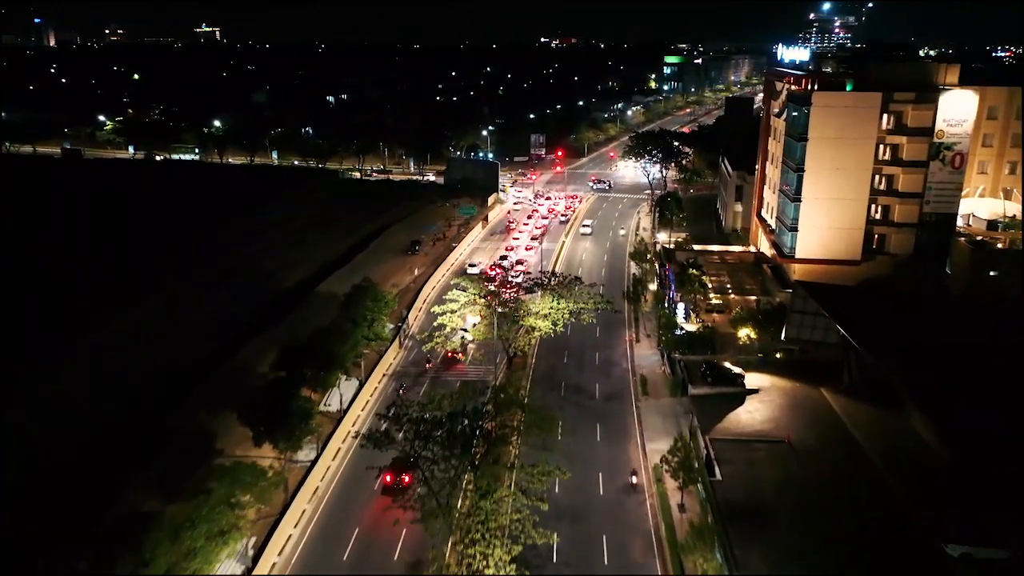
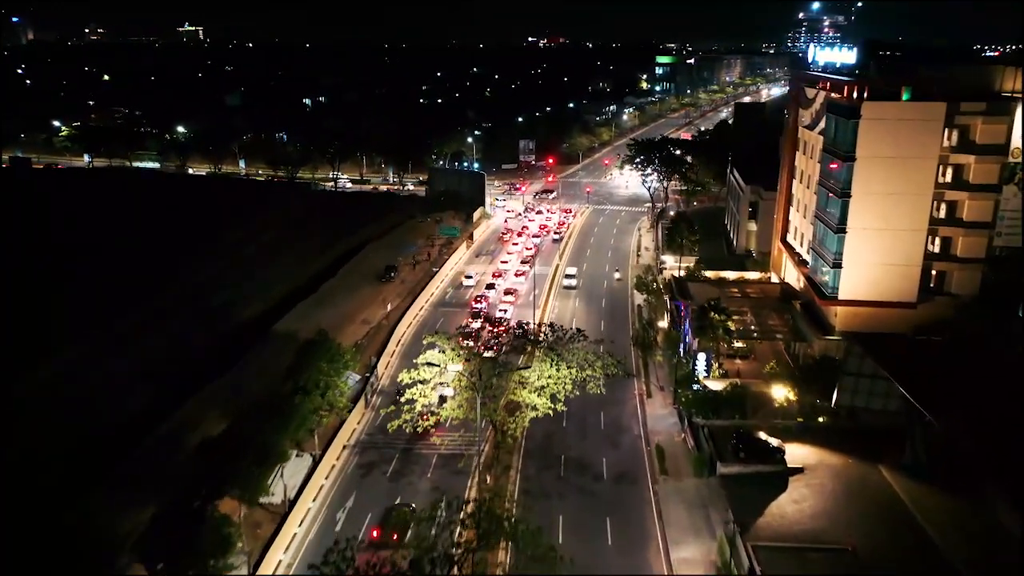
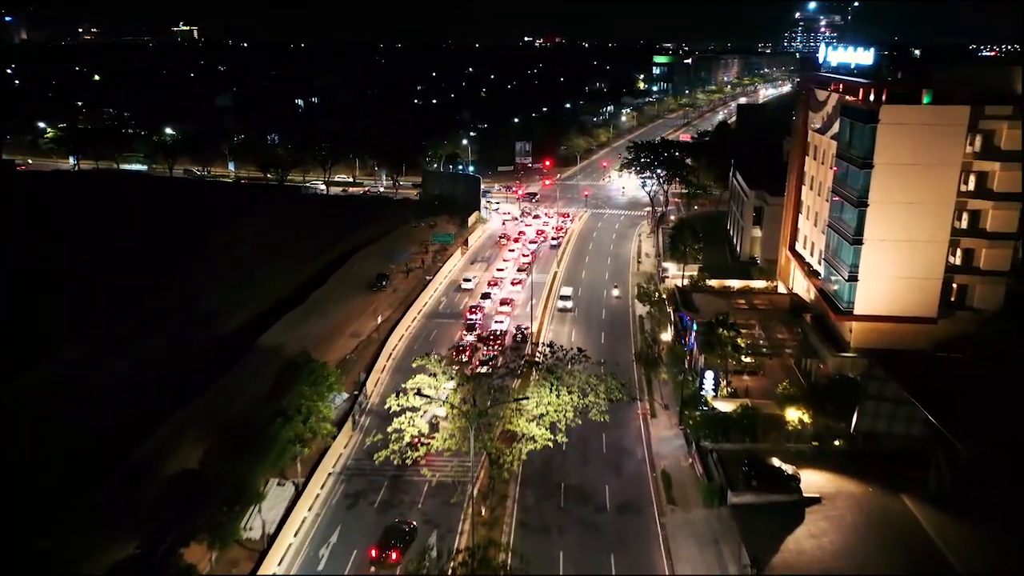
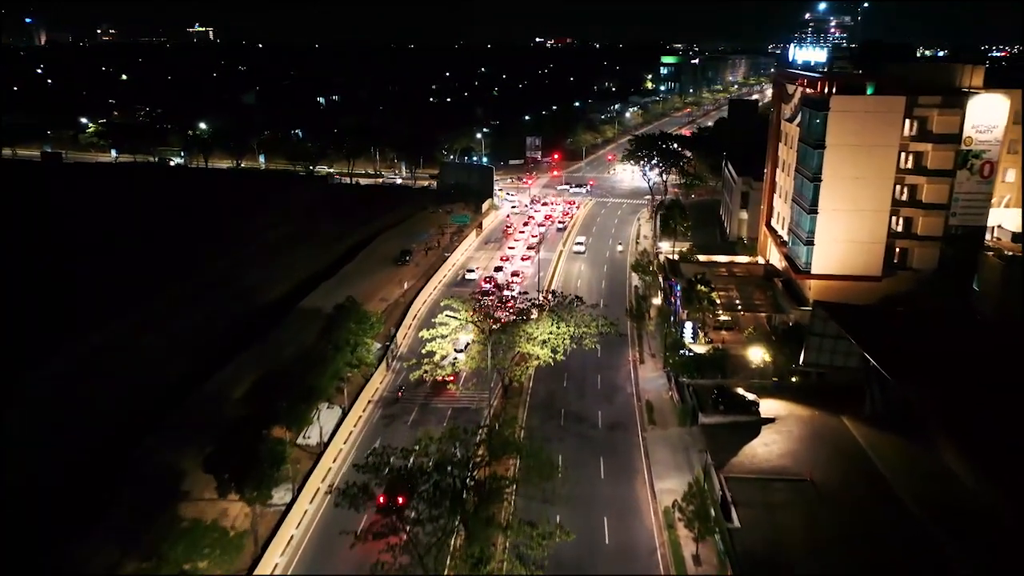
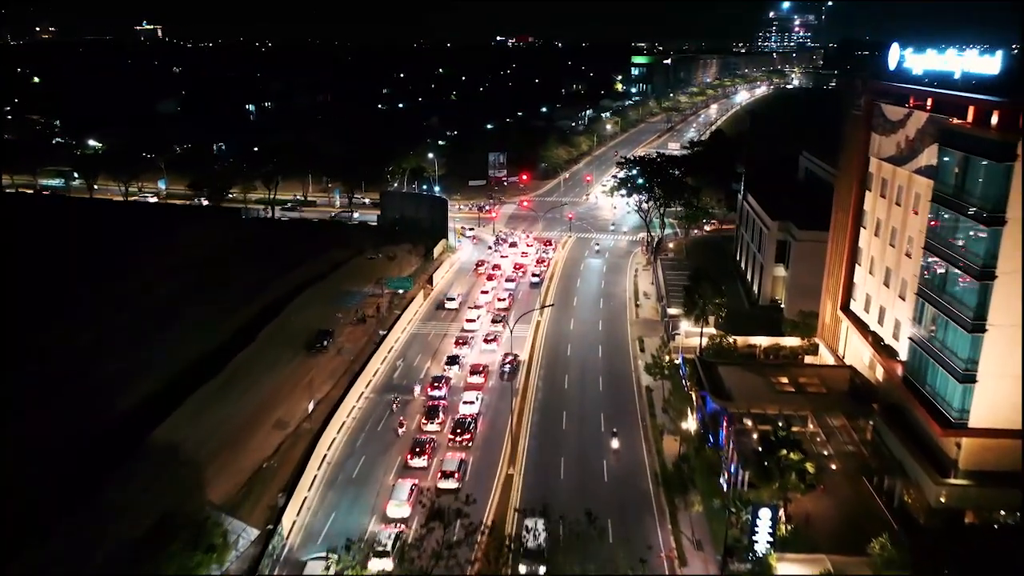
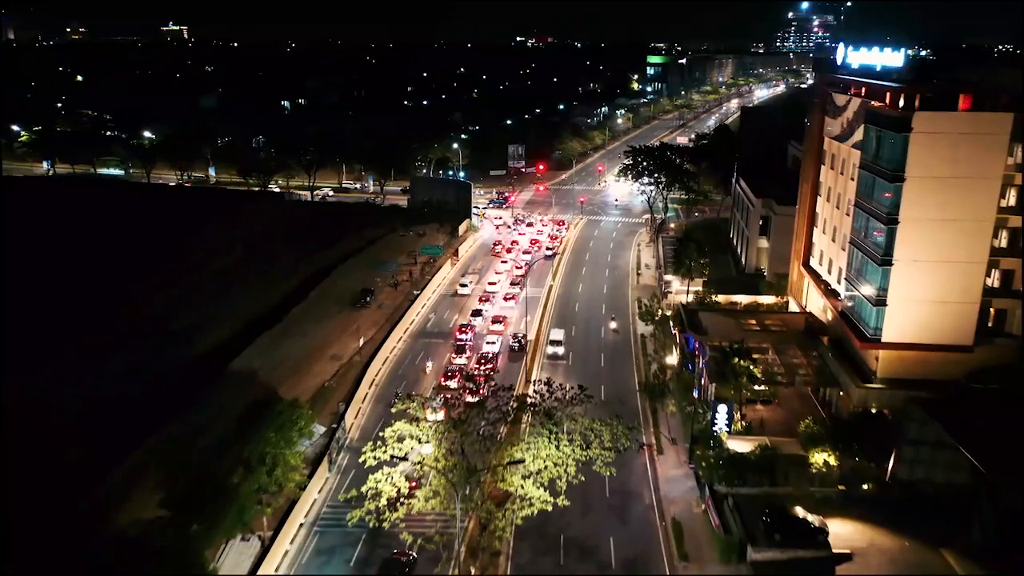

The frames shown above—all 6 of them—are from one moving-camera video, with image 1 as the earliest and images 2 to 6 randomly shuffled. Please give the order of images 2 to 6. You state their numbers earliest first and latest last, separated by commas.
4, 2, 3, 6, 5
